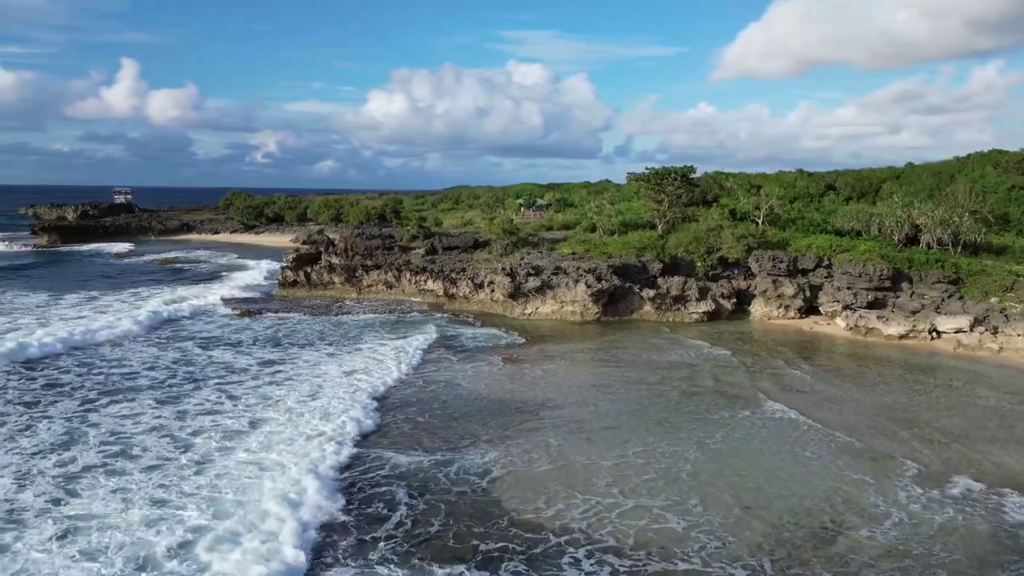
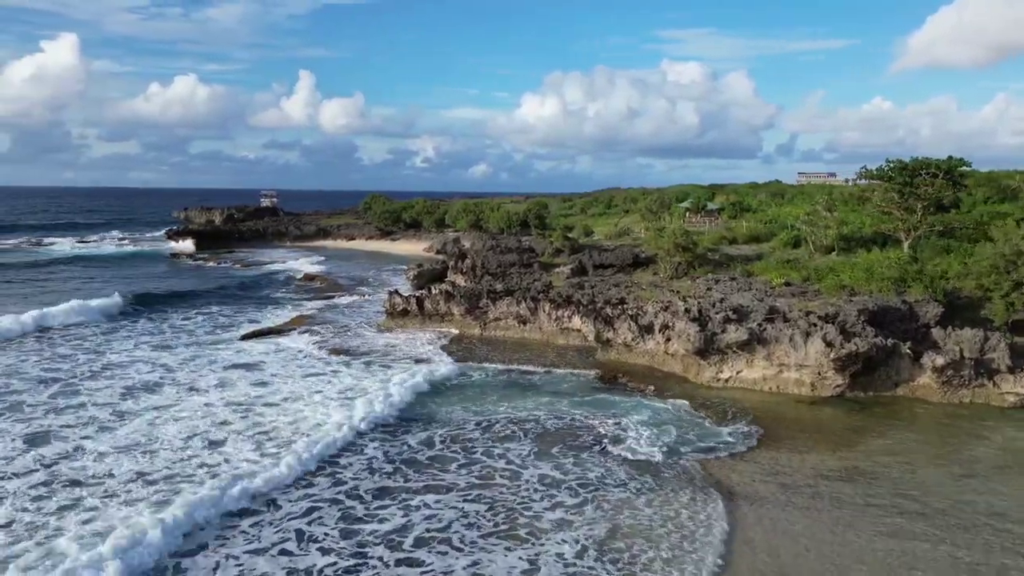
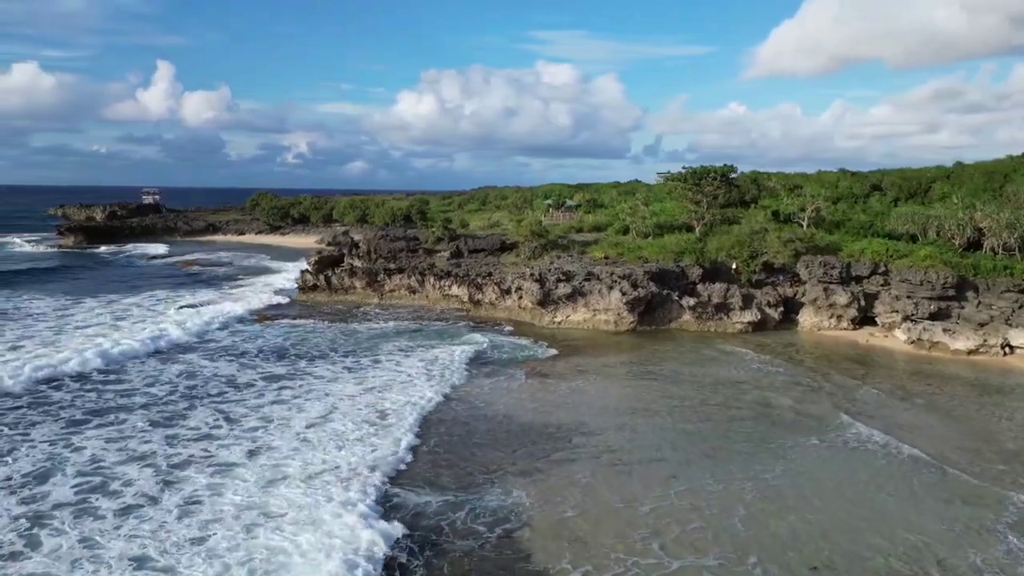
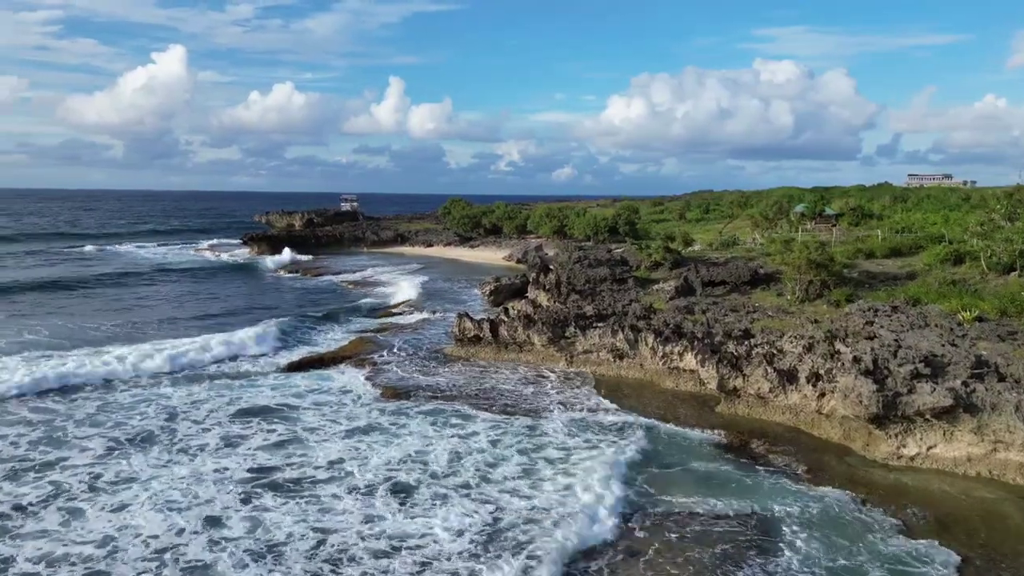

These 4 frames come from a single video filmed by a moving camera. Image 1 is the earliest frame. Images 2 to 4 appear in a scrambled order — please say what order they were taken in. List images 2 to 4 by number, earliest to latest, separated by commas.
3, 2, 4
